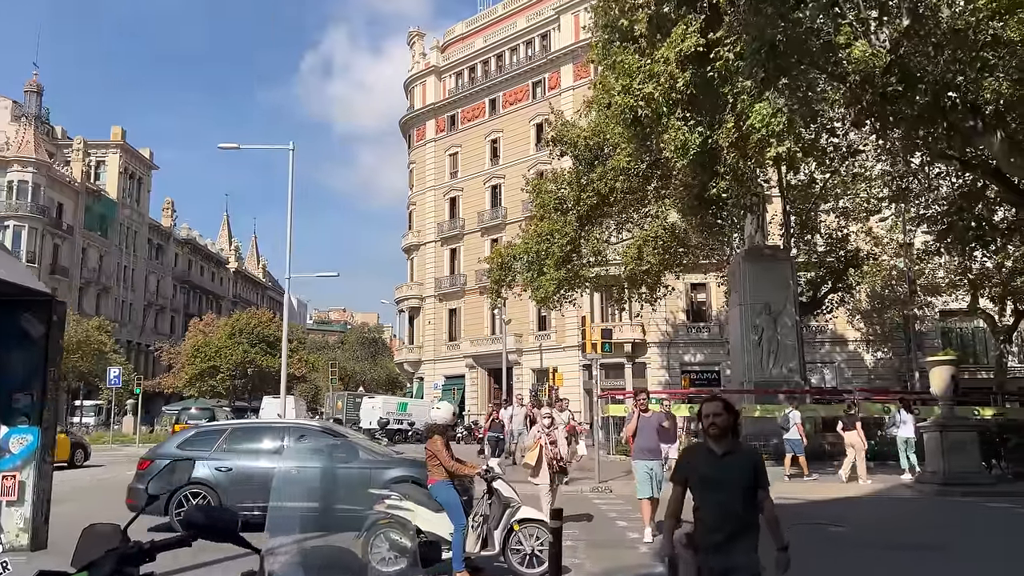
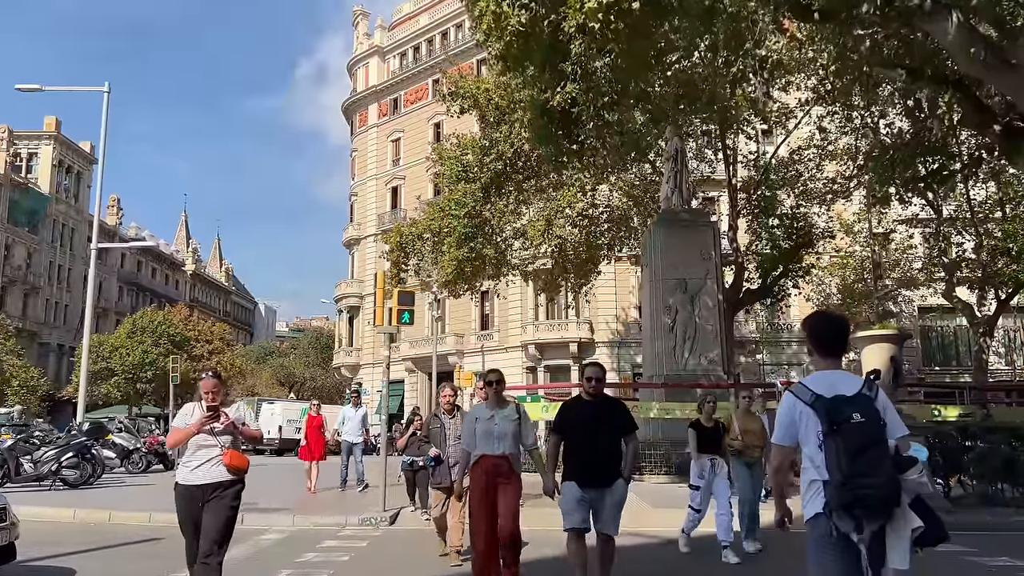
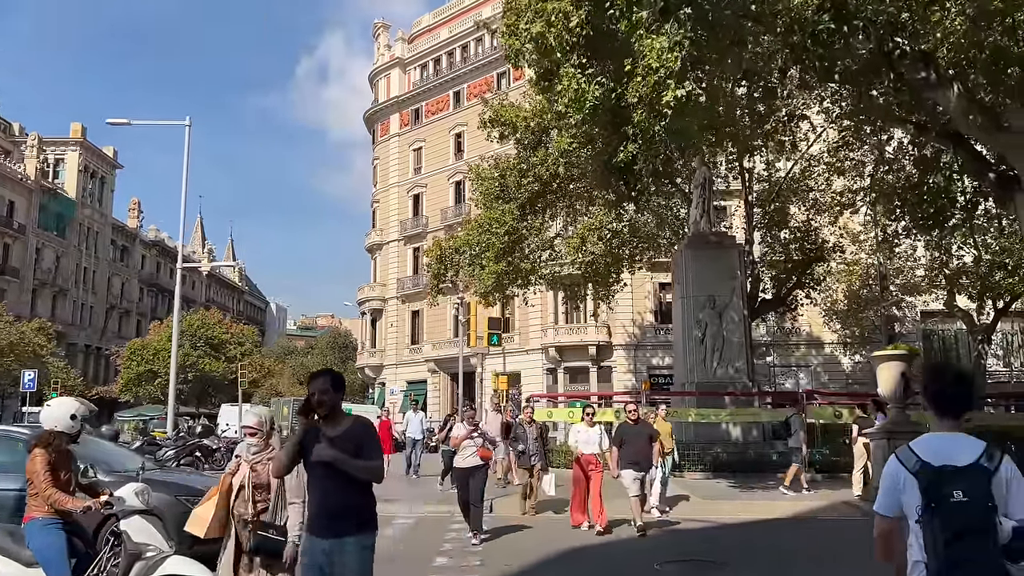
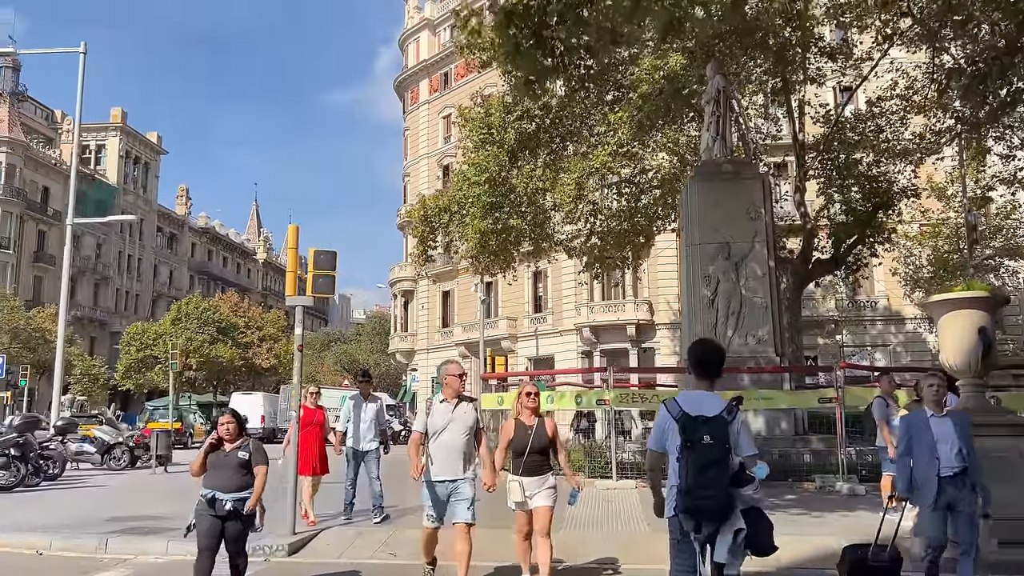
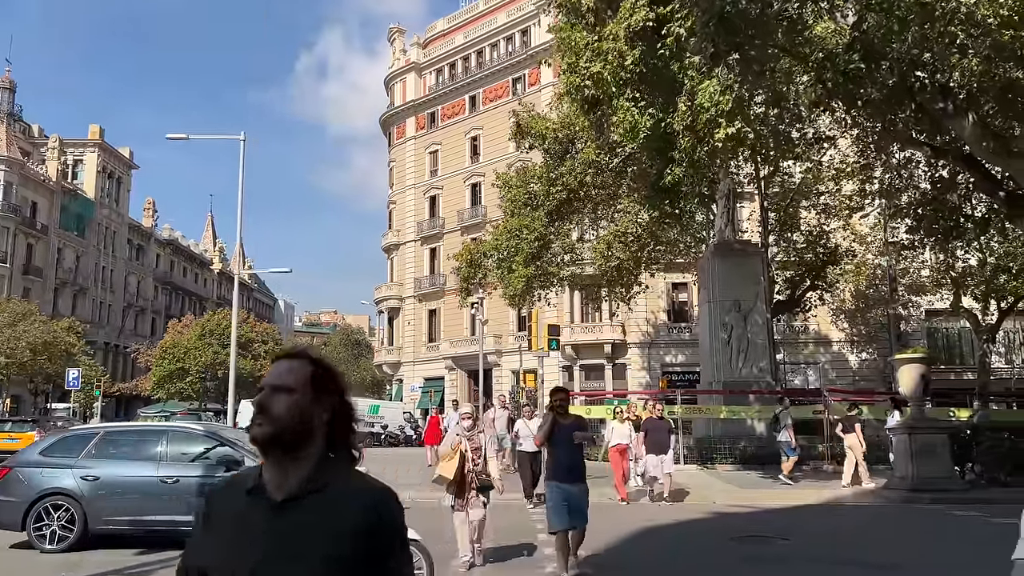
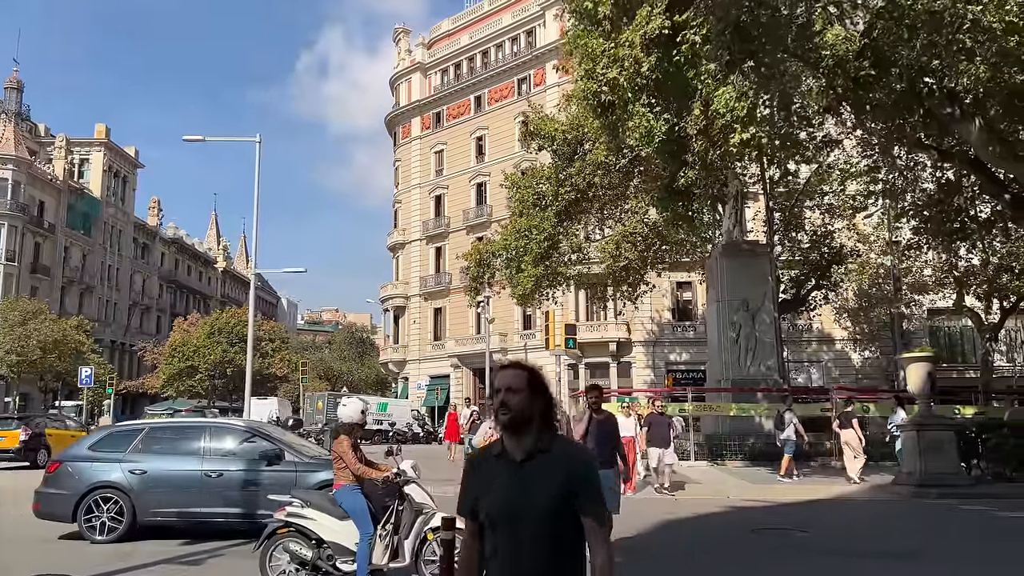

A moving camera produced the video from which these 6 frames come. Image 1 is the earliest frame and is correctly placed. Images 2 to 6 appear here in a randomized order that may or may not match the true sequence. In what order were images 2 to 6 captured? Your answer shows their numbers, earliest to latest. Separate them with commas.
6, 5, 3, 2, 4
